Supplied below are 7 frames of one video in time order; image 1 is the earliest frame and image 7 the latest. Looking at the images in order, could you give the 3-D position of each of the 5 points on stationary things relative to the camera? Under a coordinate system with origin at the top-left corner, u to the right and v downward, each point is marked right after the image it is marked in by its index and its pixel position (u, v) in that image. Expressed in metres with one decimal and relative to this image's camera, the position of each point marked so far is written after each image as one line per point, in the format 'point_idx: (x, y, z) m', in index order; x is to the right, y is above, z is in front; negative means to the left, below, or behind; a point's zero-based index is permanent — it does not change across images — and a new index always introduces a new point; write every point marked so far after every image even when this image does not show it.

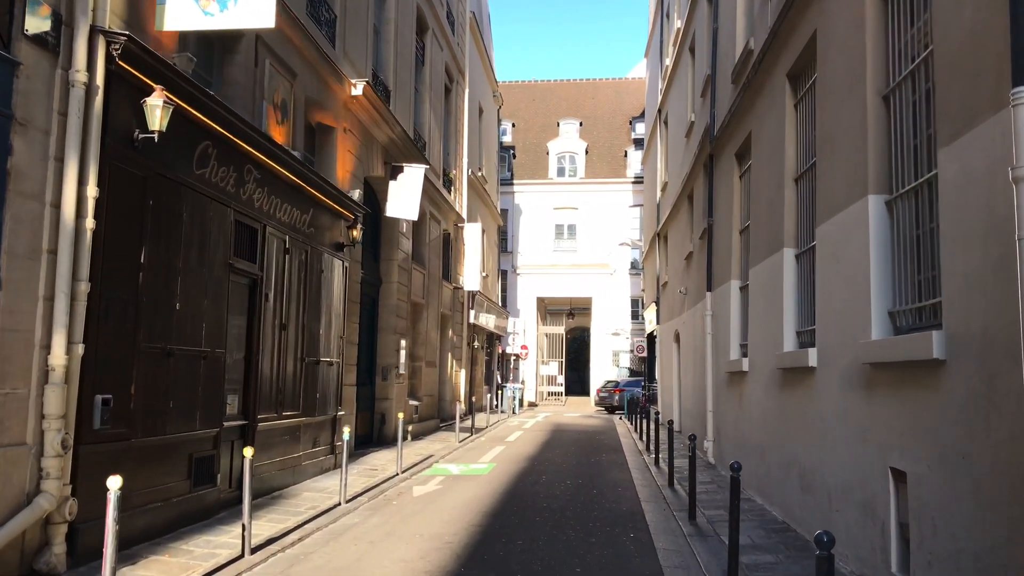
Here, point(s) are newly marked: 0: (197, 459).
0: (-2.9, -1.6, +8.2) m
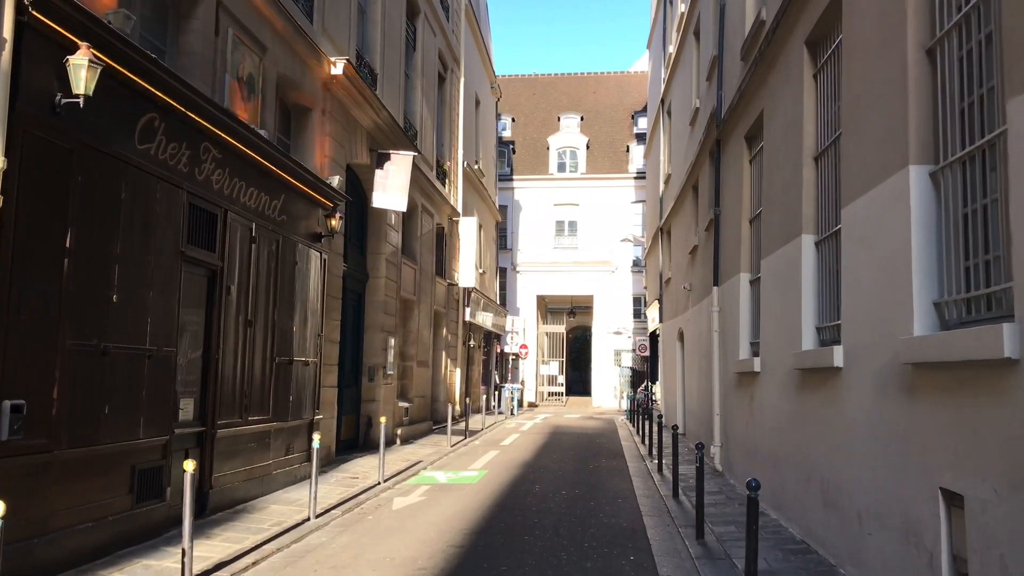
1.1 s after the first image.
0: (-3.1, -1.5, +7.3) m
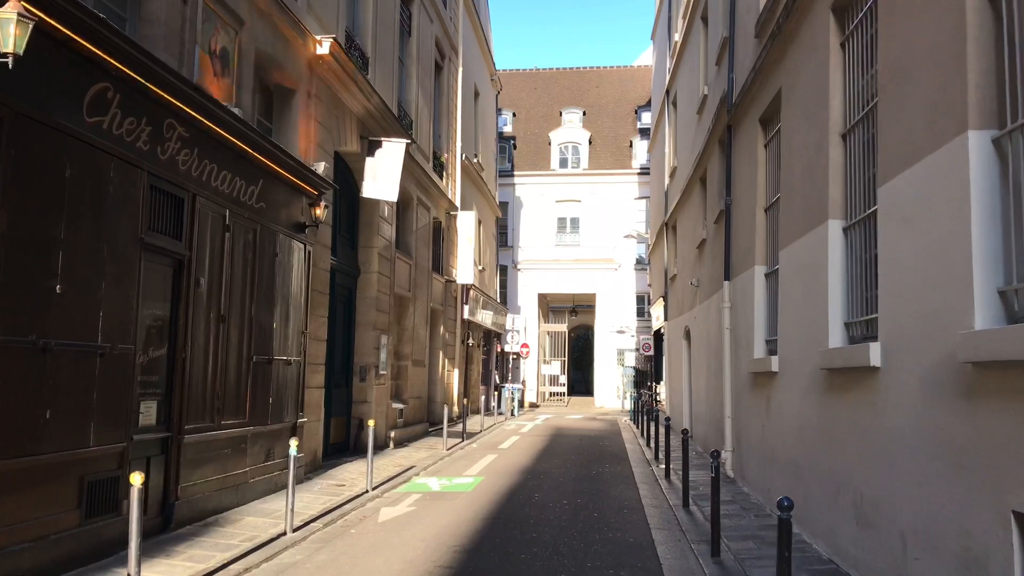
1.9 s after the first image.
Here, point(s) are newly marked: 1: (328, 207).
0: (-3.1, -1.4, +6.5) m
1: (-2.4, +1.1, +11.4) m
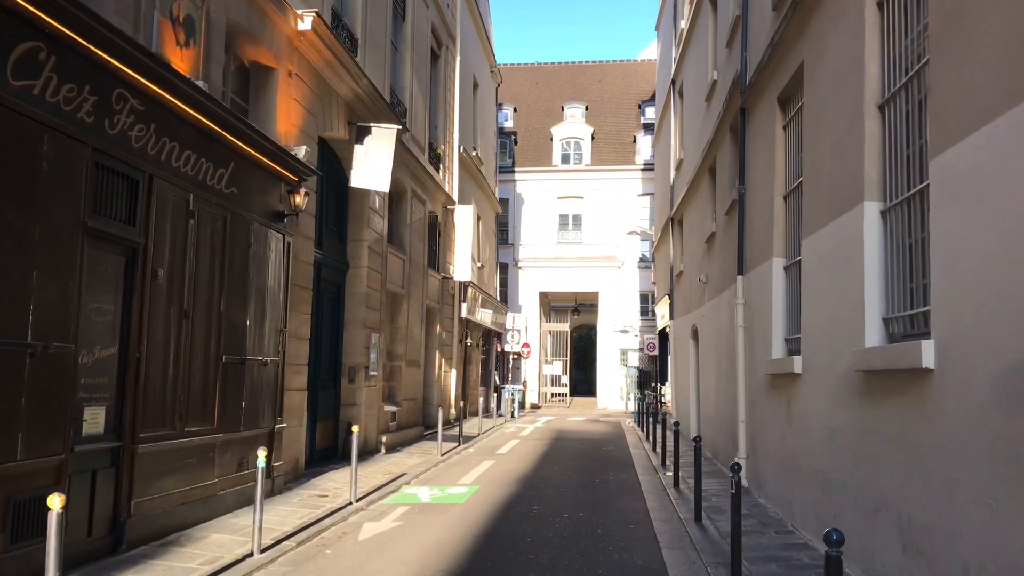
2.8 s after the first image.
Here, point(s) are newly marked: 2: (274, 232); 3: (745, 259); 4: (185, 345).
0: (-3.2, -1.4, +5.7) m
1: (-2.4, +1.1, +10.6) m
2: (-2.6, +0.6, +9.7) m
3: (+3.0, +0.4, +11.4) m
4: (-2.9, -0.5, +7.8) m
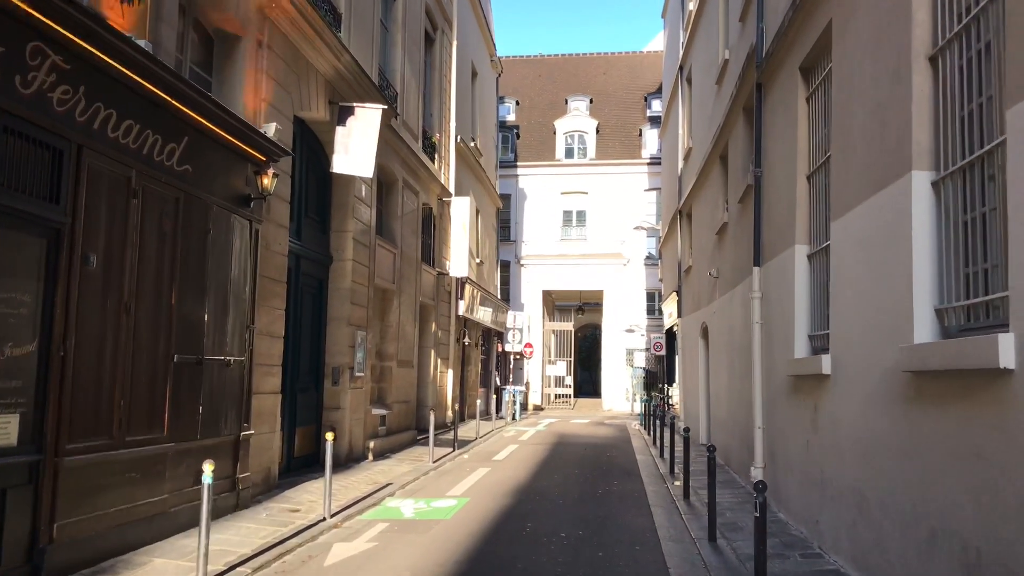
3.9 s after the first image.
0: (-3.3, -1.3, +4.7) m
1: (-2.5, +1.2, +9.6) m
2: (-2.7, +0.7, +8.8) m
3: (+3.0, +0.5, +10.4) m
4: (-3.0, -0.4, +6.8) m
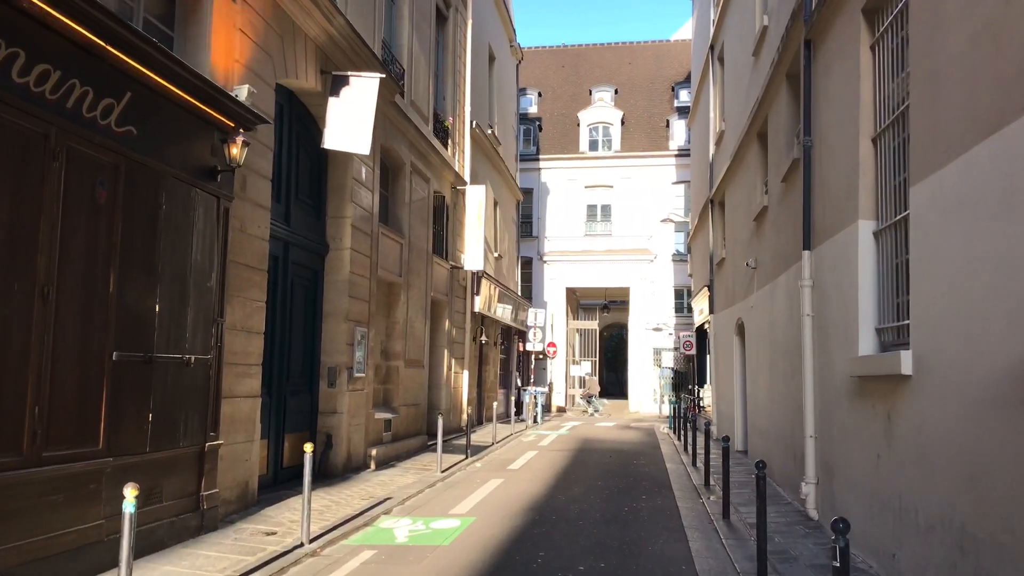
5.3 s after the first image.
0: (-3.3, -1.2, +3.5) m
1: (-2.4, +1.3, +8.4) m
2: (-2.7, +0.8, +7.5) m
3: (+3.1, +0.6, +9.0) m
4: (-3.0, -0.3, +5.6) m
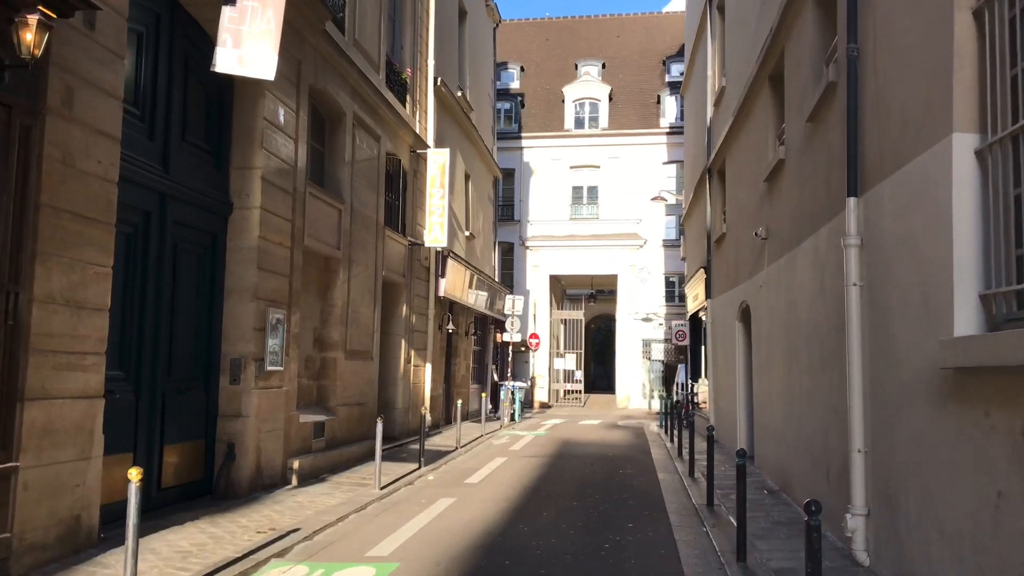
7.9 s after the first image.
0: (-3.7, -0.9, +1.0) m
1: (-2.9, +1.6, +5.9) m
2: (-3.1, +1.1, +5.0) m
3: (+2.6, +0.9, +6.6) m
4: (-3.4, 0.0, +3.1) m
